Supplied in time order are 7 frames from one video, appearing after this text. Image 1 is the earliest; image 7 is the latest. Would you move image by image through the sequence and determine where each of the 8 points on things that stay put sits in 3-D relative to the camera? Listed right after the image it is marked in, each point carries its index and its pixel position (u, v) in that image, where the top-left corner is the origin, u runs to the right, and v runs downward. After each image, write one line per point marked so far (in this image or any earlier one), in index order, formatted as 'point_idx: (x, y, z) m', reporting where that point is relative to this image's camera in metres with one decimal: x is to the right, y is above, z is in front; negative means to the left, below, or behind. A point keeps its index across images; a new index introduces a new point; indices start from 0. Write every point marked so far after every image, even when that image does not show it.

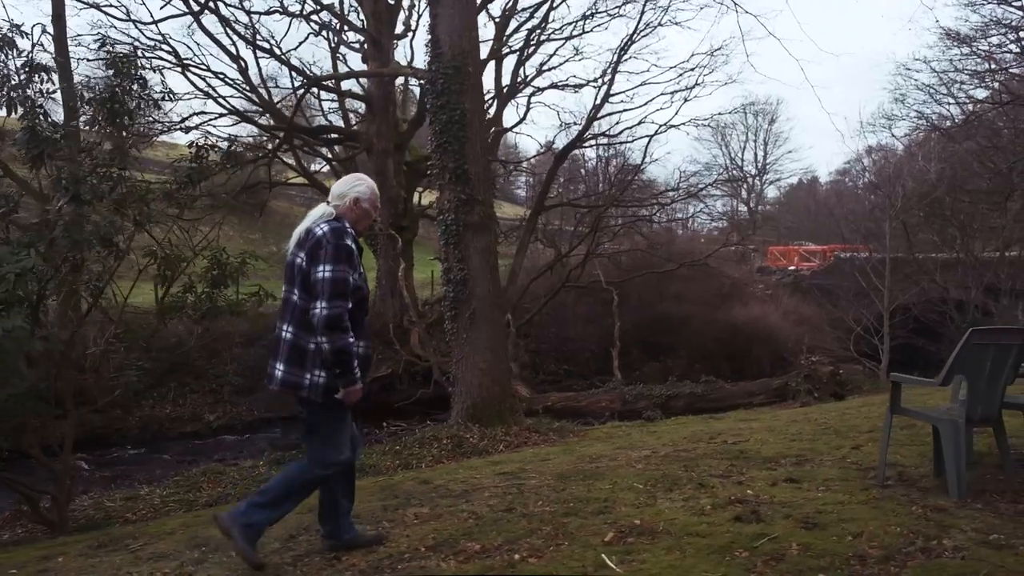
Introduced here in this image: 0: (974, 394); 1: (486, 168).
0: (+2.0, -0.5, +3.7) m
1: (-0.3, +1.2, +8.8) m
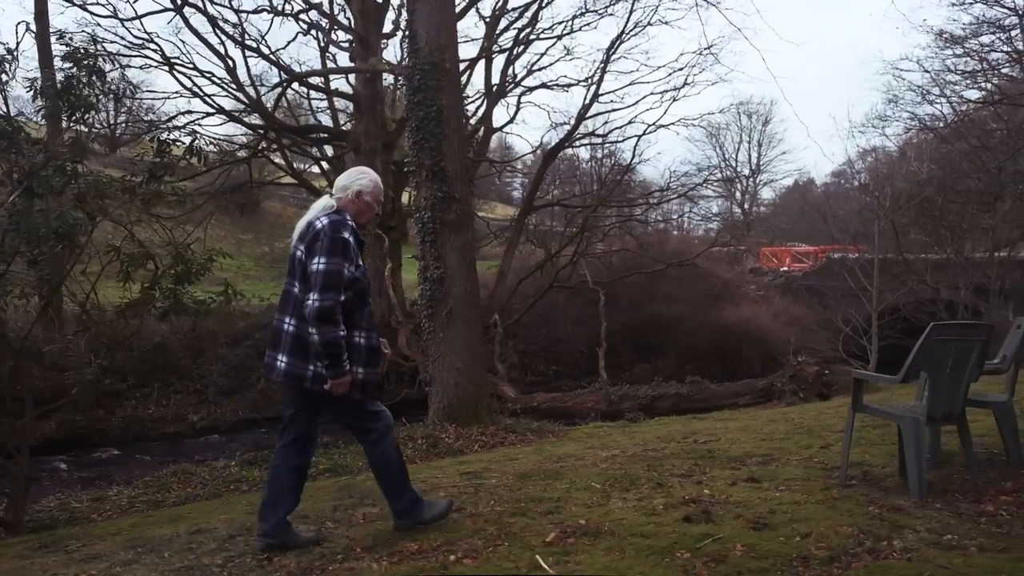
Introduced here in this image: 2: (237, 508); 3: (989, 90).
0: (+1.8, -0.4, +3.6) m
1: (-0.5, +1.3, +8.7) m
2: (-1.5, -1.2, +4.5) m
3: (+5.8, +2.3, +10.1) m
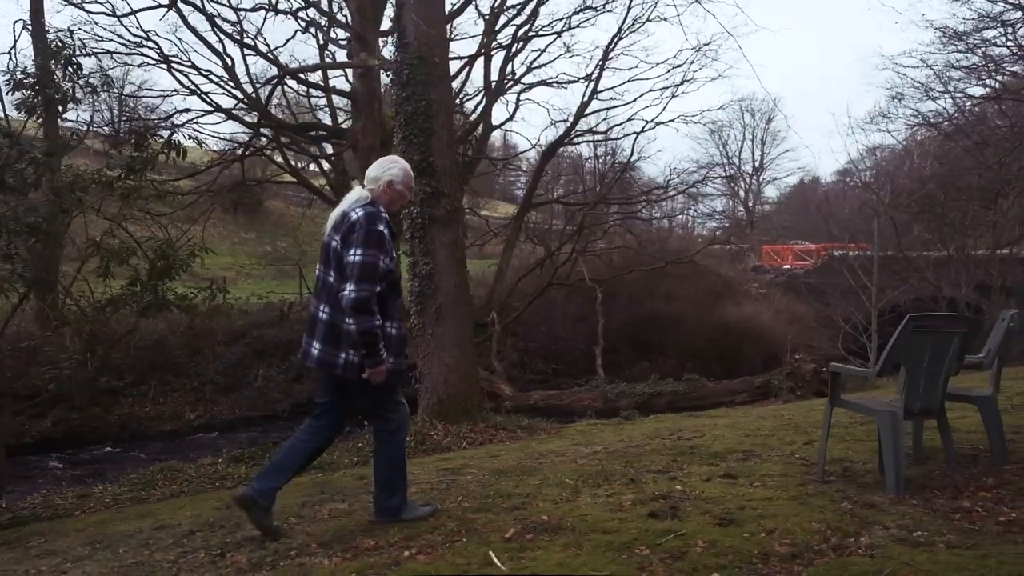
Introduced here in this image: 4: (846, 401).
0: (+1.7, -0.4, +3.5) m
1: (-0.6, +1.3, +8.7) m
2: (-1.6, -1.1, +4.4) m
3: (+5.7, +2.4, +10.0) m
4: (+1.5, -0.5, +3.7) m
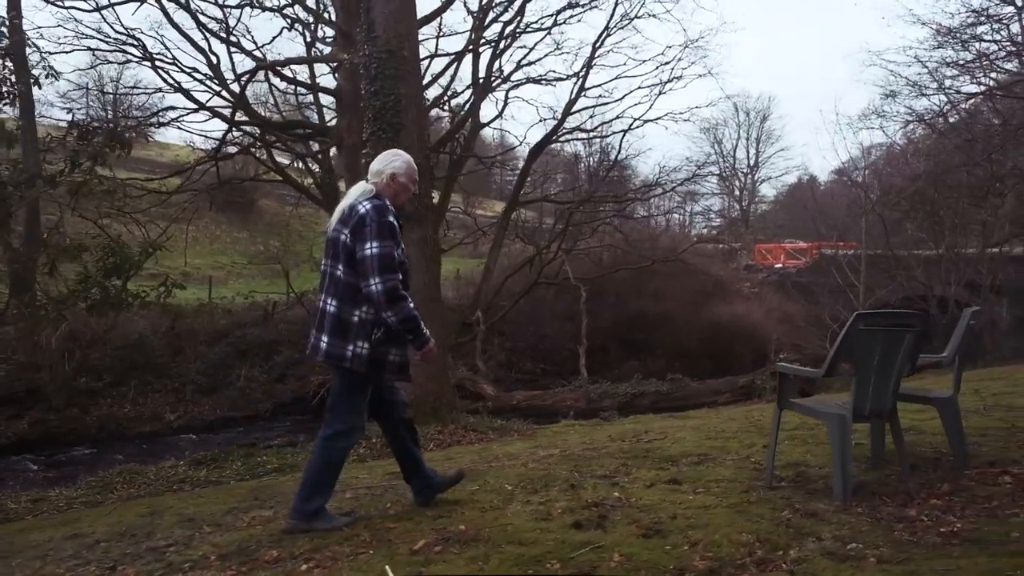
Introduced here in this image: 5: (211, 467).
0: (+1.4, -0.4, +3.4) m
1: (-0.9, +1.3, +8.5) m
2: (-1.9, -1.1, +4.3) m
3: (+5.4, +2.4, +9.8) m
4: (+1.2, -0.5, +3.6) m
5: (-2.7, -1.6, +7.5) m
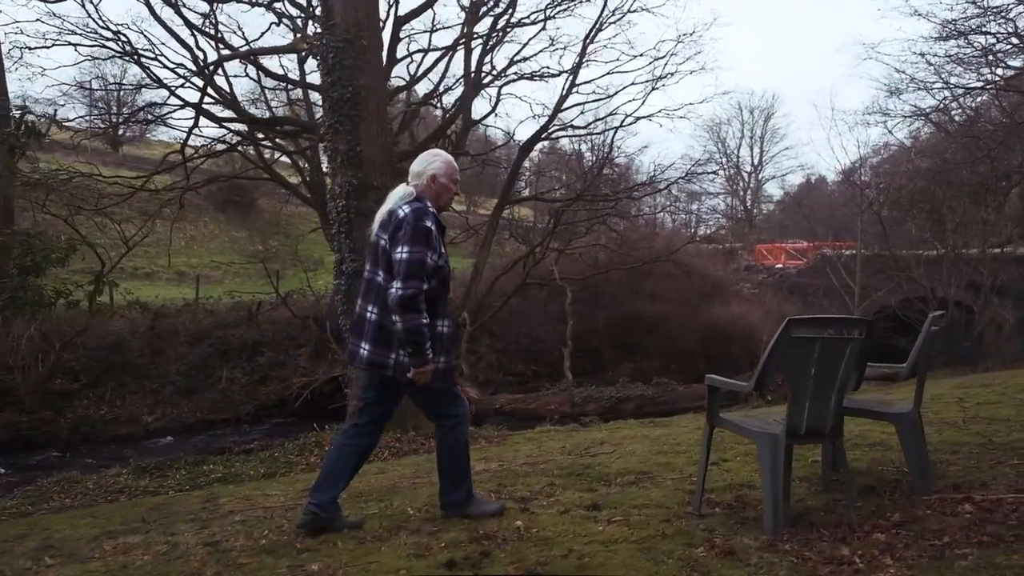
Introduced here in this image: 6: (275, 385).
0: (+1.0, -0.4, +2.9) m
1: (-1.2, +1.3, +8.1) m
2: (-2.3, -1.1, +3.9) m
3: (+5.0, +2.4, +9.3) m
4: (+0.8, -0.5, +3.1) m
5: (-3.0, -1.6, +7.2) m
6: (-4.5, -1.8, +16.2) m
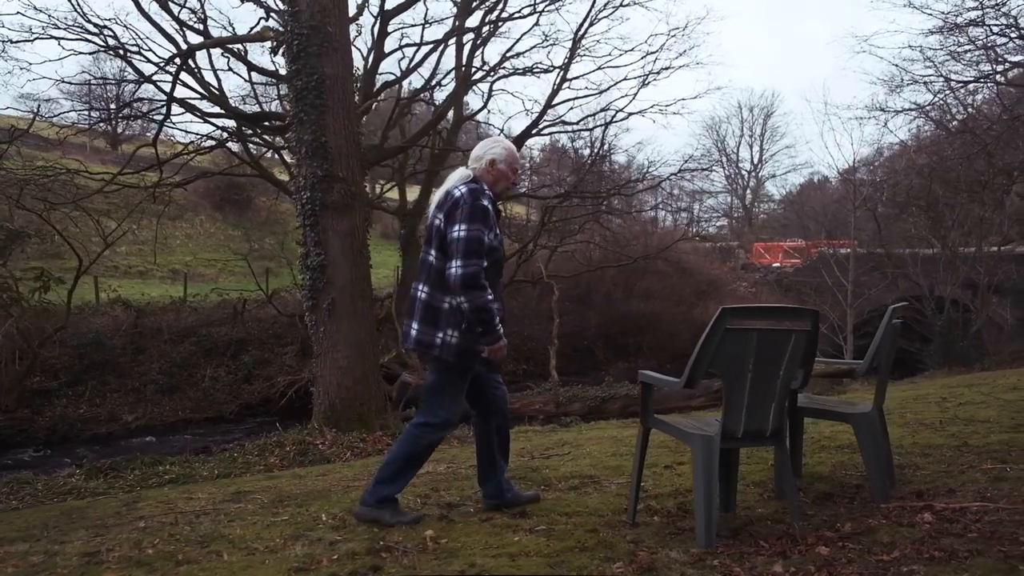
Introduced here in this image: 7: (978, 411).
0: (+0.7, -0.4, +2.7) m
1: (-1.5, +1.4, +7.8) m
2: (-2.6, -1.1, +3.6) m
3: (+4.8, +2.4, +9.0) m
4: (+0.5, -0.4, +2.9) m
5: (-3.3, -1.5, +6.9) m
6: (-4.7, -1.8, +15.9) m
7: (+3.0, -0.8, +5.4) m
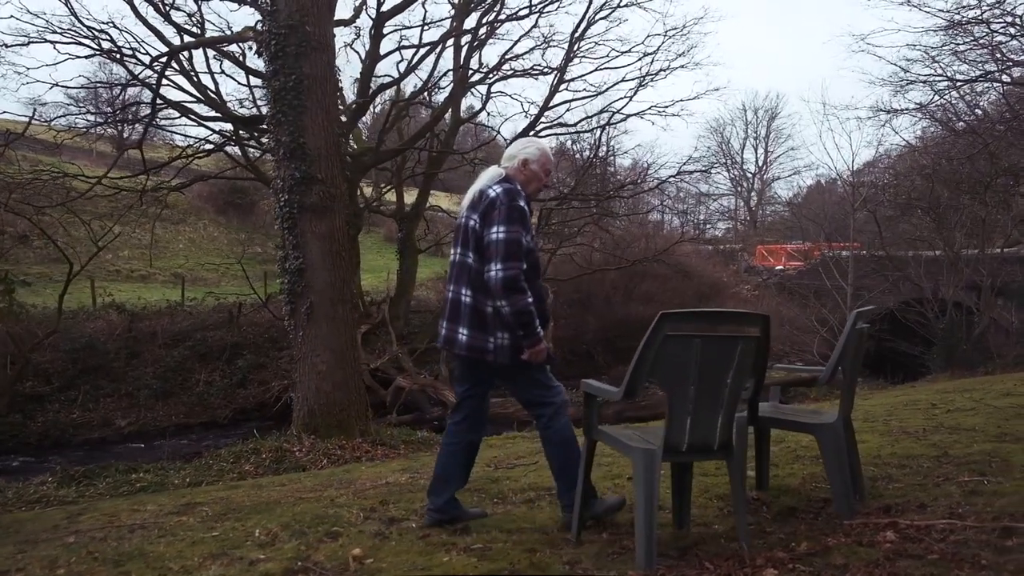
0: (+0.5, -0.4, +2.5) m
1: (-1.7, +1.3, +7.7) m
2: (-2.7, -1.1, +3.5) m
3: (+4.6, +2.4, +8.8) m
4: (+0.3, -0.5, +2.7) m
5: (-3.5, -1.6, +6.8) m
6: (-4.8, -1.9, +15.8) m
7: (+2.8, -0.8, +5.2) m
